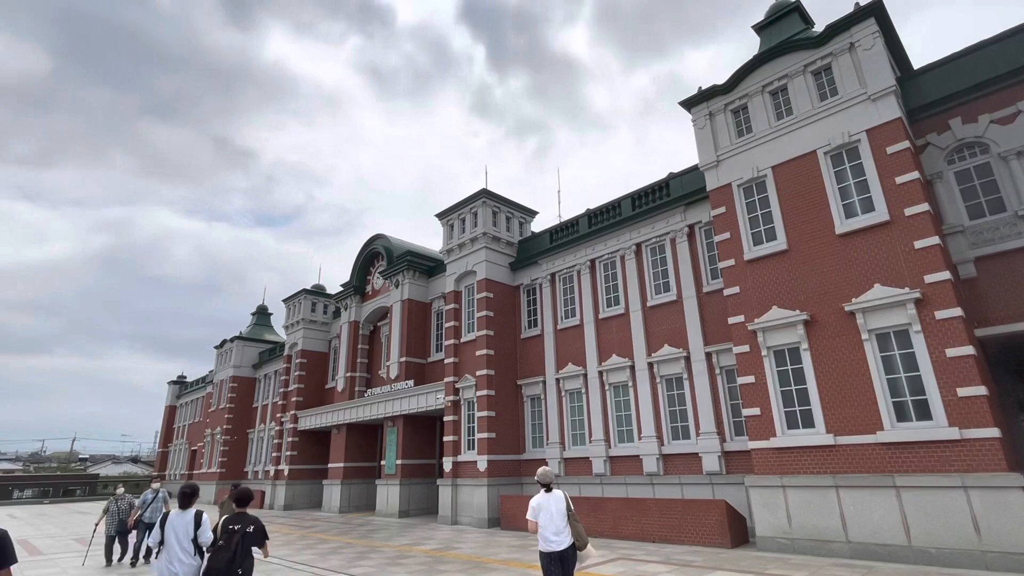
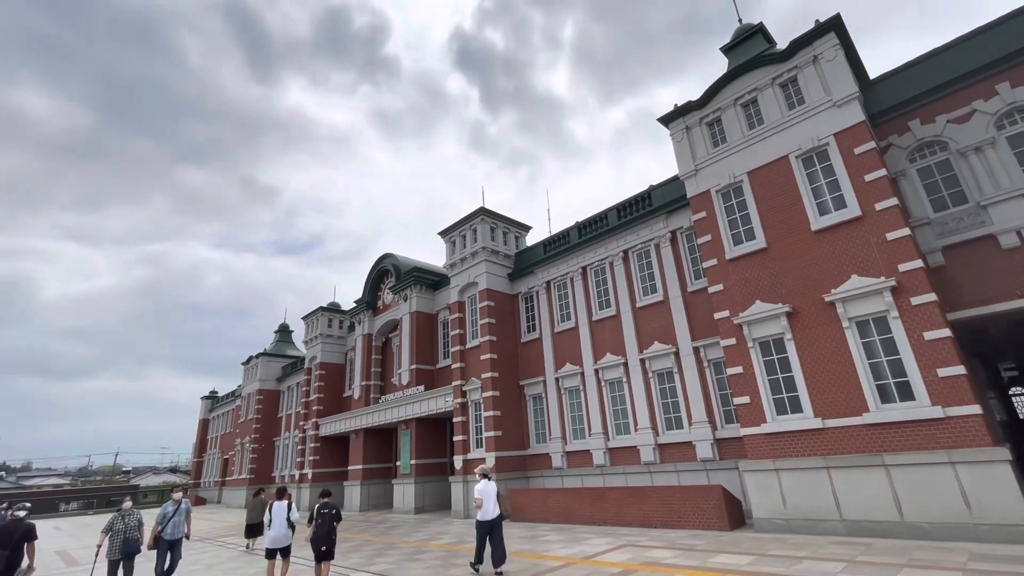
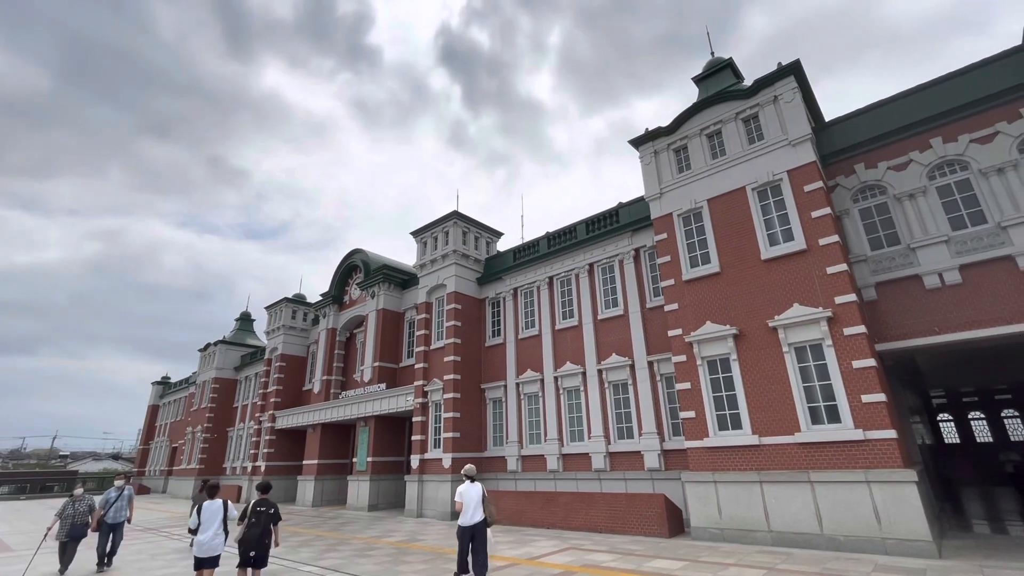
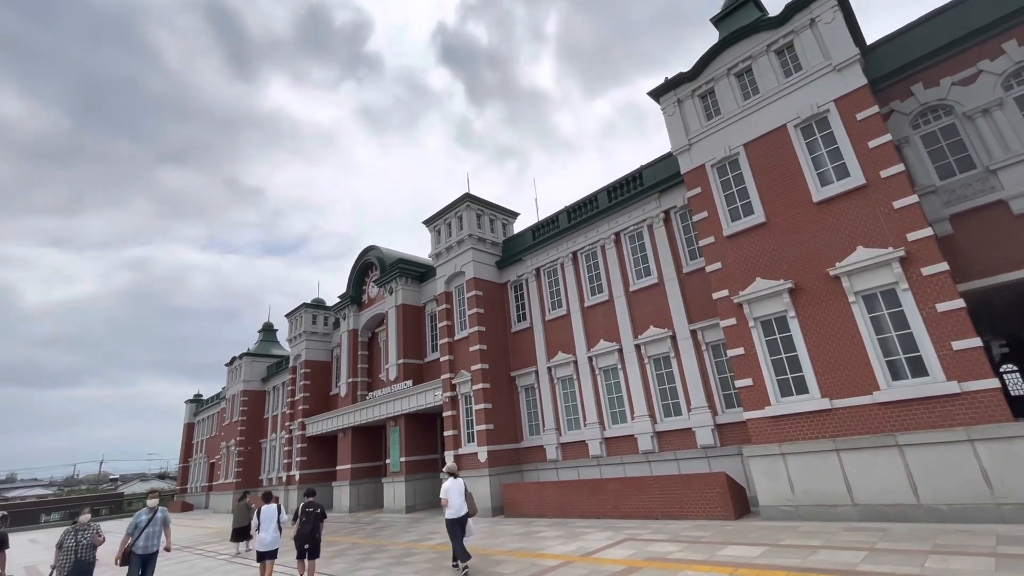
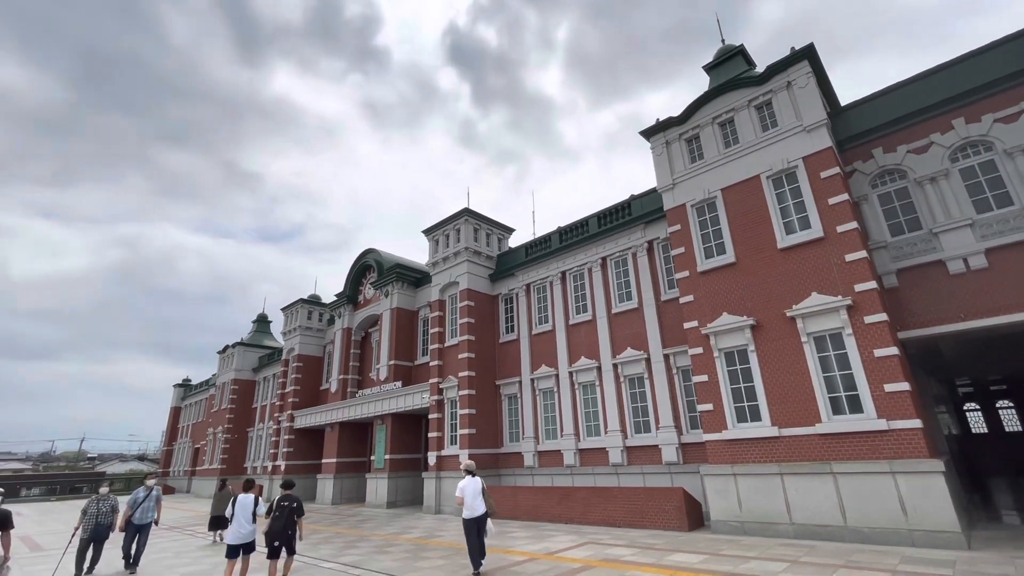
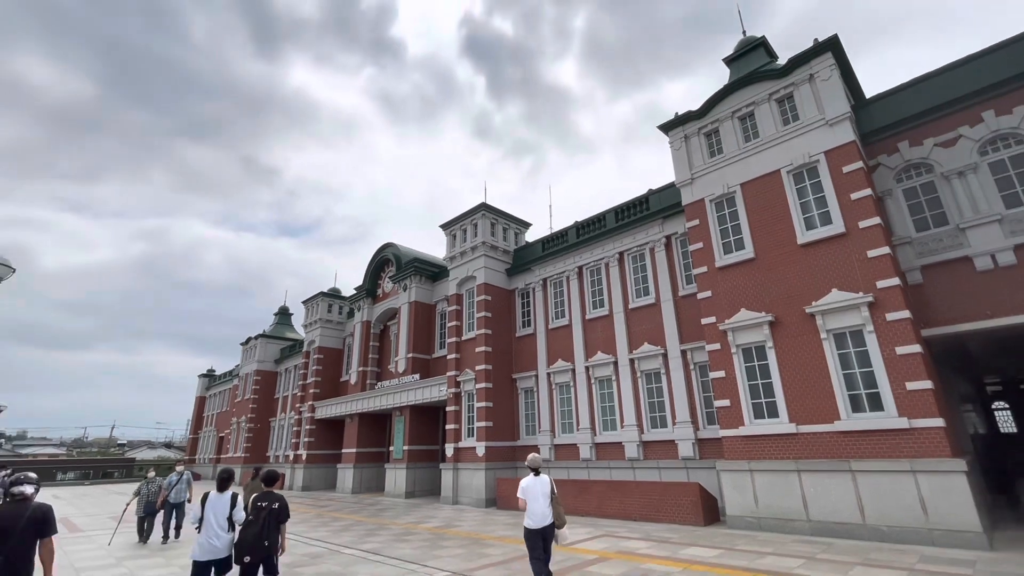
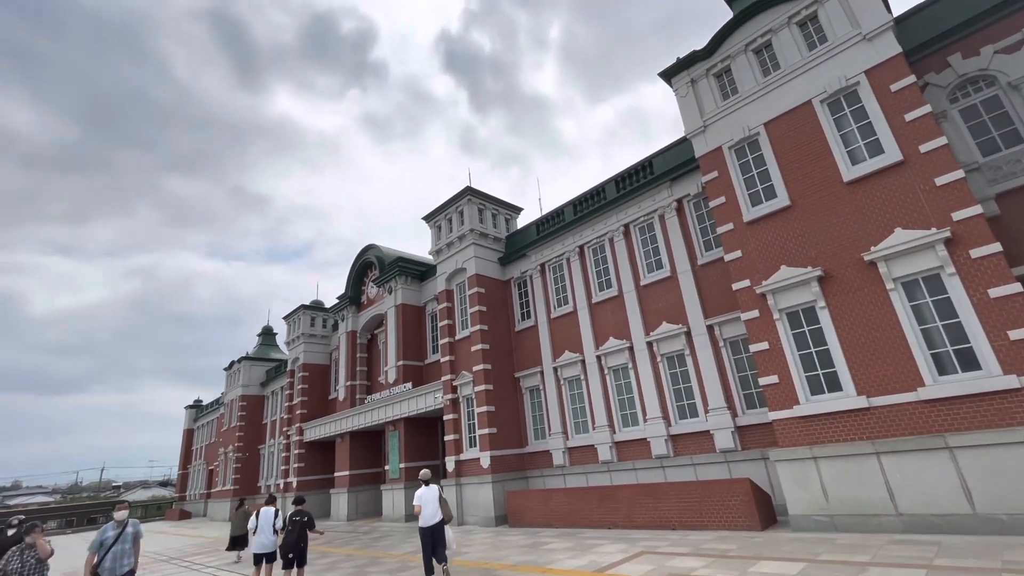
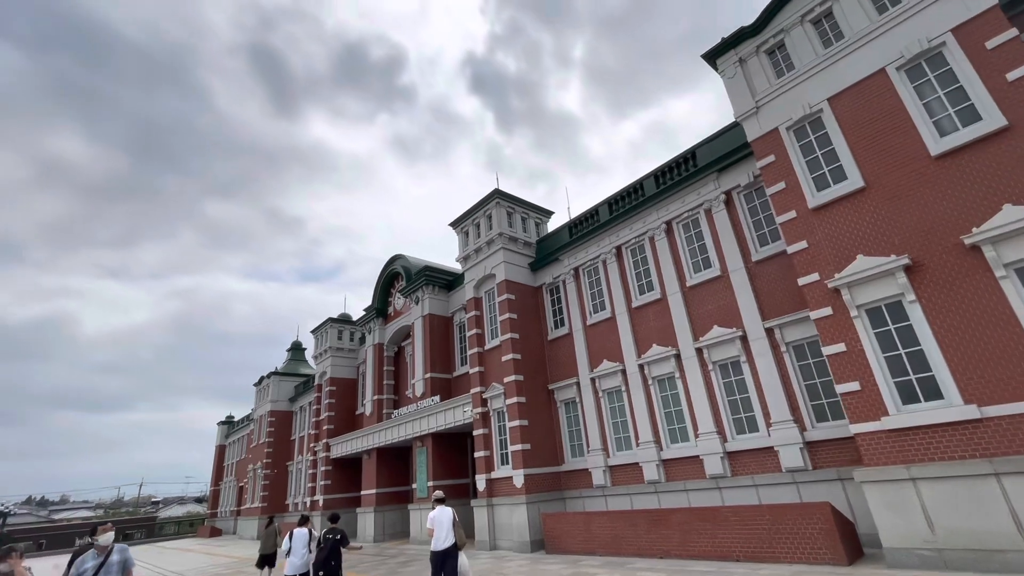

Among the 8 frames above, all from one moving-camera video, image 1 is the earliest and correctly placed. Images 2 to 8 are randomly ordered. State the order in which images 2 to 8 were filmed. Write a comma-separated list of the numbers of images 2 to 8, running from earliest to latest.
6, 3, 5, 2, 4, 7, 8
